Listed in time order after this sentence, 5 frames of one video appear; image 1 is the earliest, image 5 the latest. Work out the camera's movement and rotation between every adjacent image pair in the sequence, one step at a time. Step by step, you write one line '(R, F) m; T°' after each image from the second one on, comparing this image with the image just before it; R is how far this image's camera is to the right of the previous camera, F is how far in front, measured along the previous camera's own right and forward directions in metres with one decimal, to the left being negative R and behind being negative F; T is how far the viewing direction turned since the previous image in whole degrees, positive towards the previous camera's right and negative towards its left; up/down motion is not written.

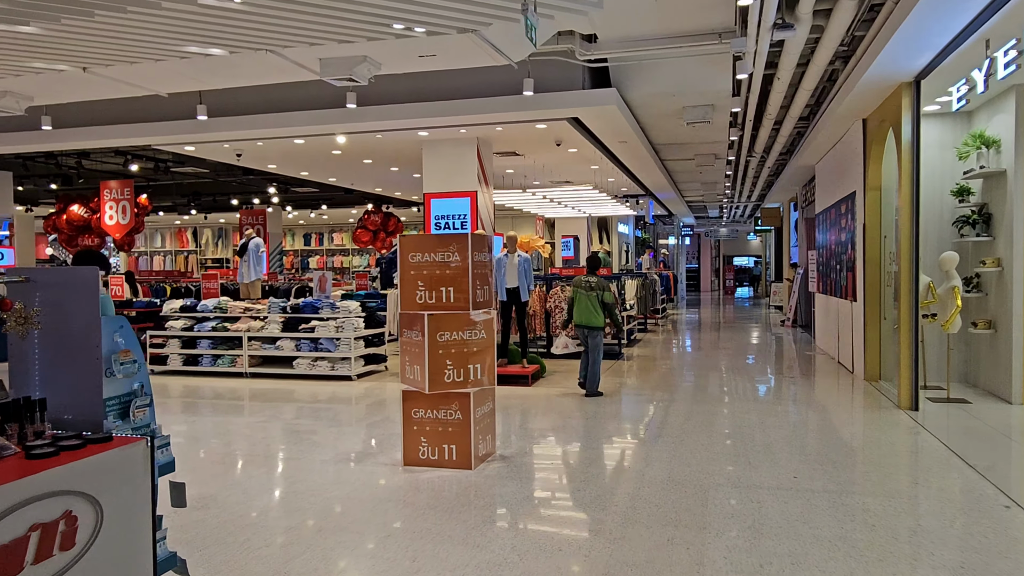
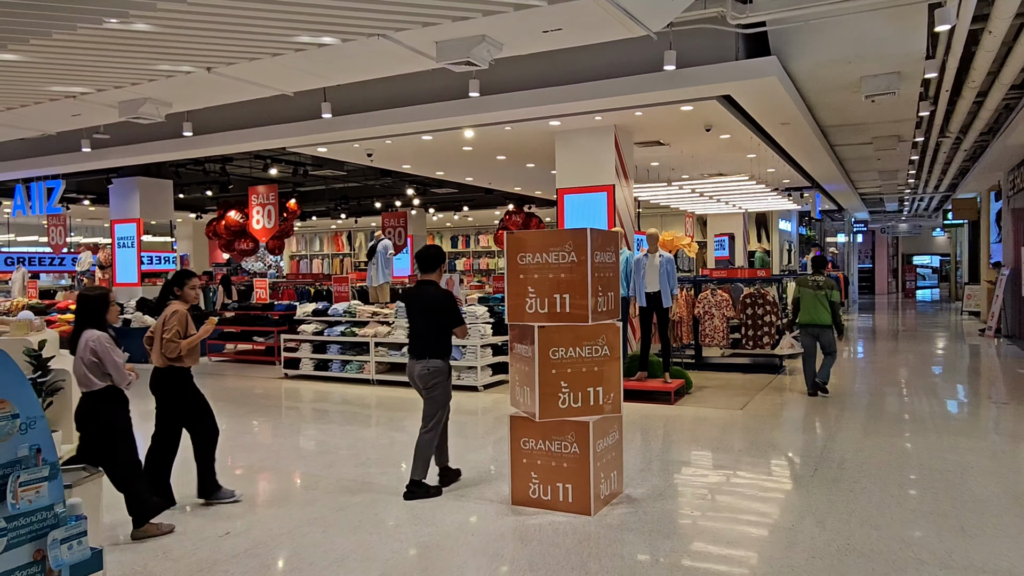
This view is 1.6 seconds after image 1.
(+0.1, +0.8) m; -12°
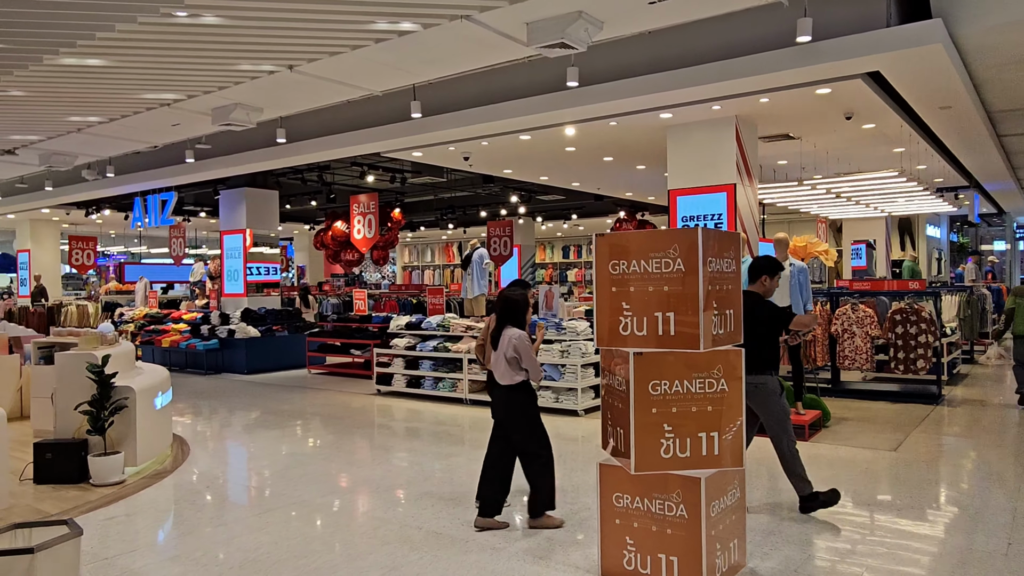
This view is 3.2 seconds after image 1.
(+0.1, +0.7) m; -9°
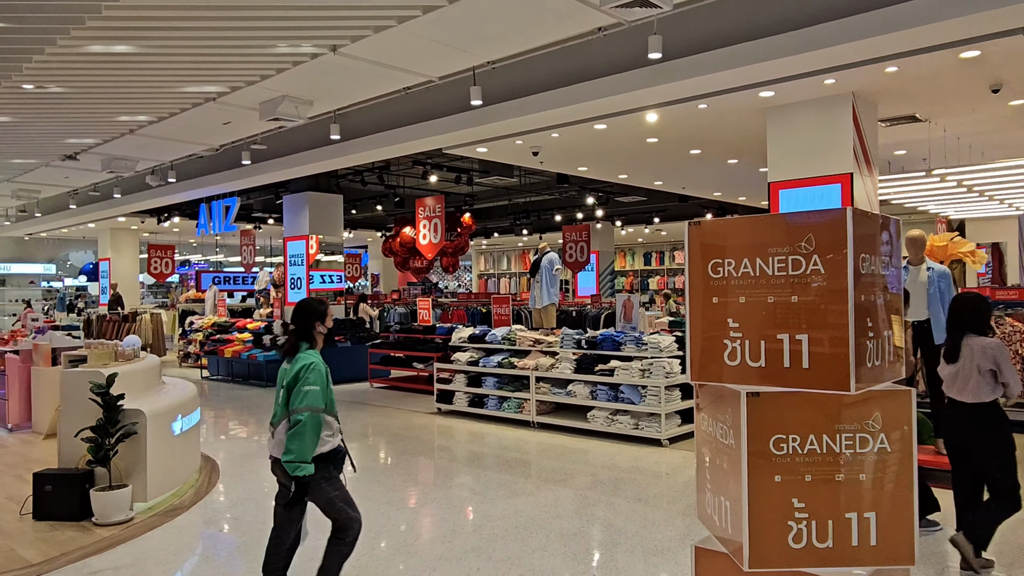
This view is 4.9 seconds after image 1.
(+0.1, +0.9) m; -6°
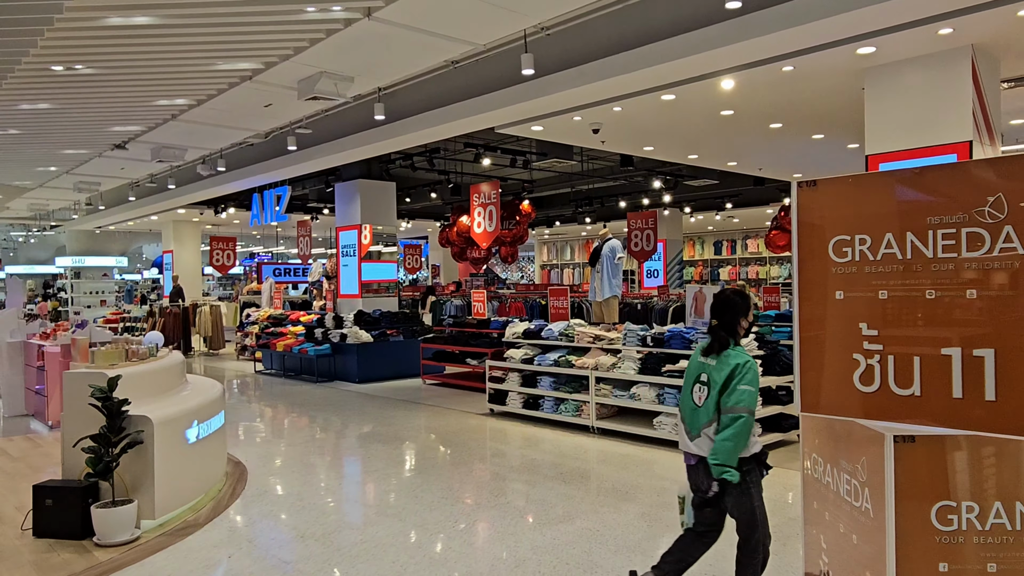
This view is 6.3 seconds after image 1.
(+0.1, +0.6) m; -5°
